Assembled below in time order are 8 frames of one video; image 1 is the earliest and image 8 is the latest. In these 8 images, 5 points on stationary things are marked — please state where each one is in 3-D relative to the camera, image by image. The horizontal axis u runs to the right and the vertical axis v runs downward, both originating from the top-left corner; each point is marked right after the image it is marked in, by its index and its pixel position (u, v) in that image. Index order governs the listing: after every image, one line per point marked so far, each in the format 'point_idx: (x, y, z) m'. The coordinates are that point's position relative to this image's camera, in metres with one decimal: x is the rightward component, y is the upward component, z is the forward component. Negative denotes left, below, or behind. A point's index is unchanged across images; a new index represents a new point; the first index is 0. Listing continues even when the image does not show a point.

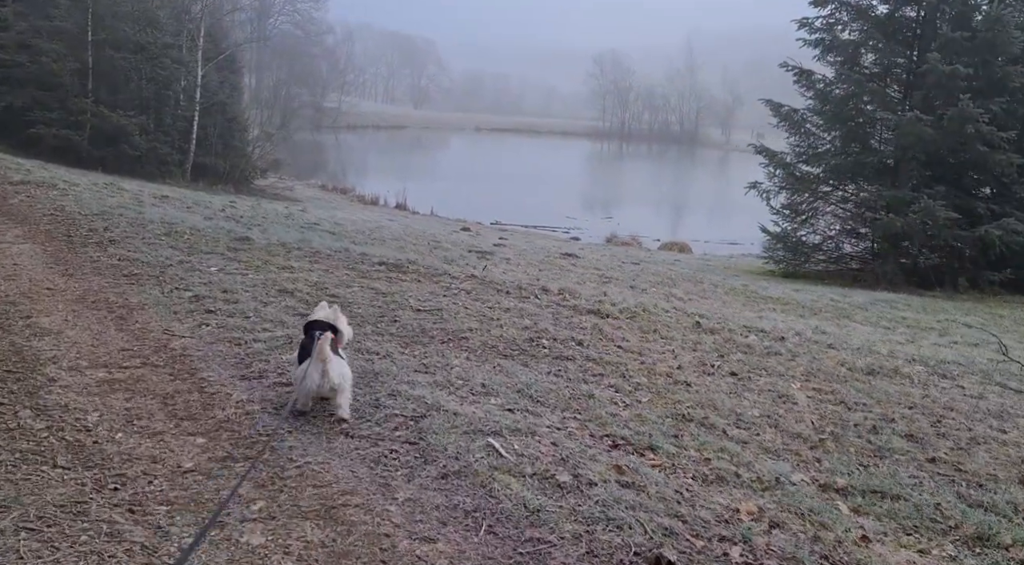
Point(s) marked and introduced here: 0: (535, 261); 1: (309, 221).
0: (+0.3, +0.3, +14.3) m
1: (-4.0, +1.2, +17.9) m
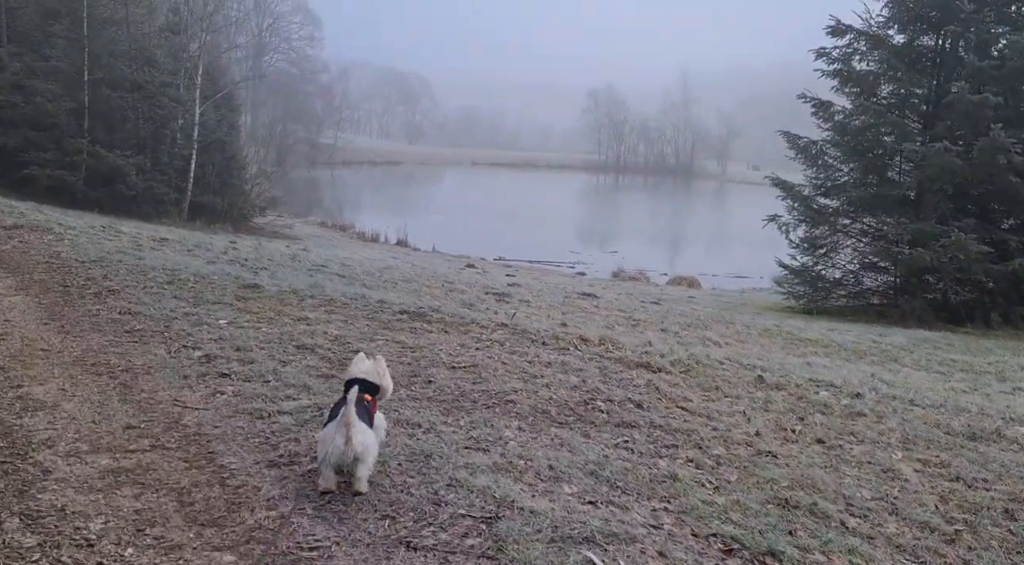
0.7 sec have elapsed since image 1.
0: (+0.6, -0.3, +13.6) m
1: (-3.8, +0.4, +17.2) m
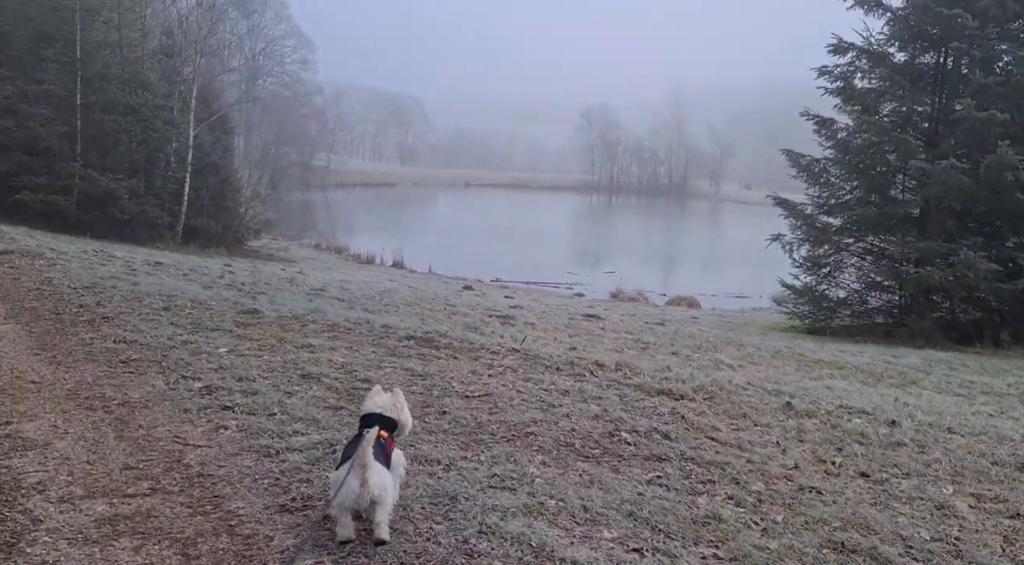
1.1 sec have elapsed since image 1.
0: (+0.7, -0.7, +13.3) m
1: (-3.7, -0.1, +16.9) m
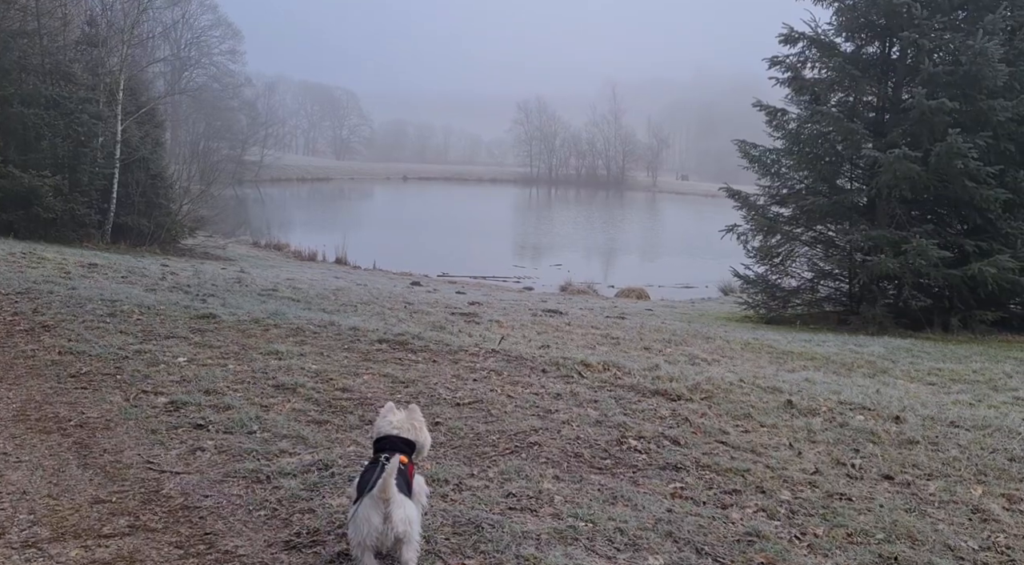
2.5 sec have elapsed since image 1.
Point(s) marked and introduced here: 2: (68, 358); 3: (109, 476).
0: (+0.1, -0.6, +12.9) m
1: (-4.5, -0.1, +16.2) m
2: (-3.7, -0.6, +7.4) m
3: (-2.0, -1.0, +4.5) m
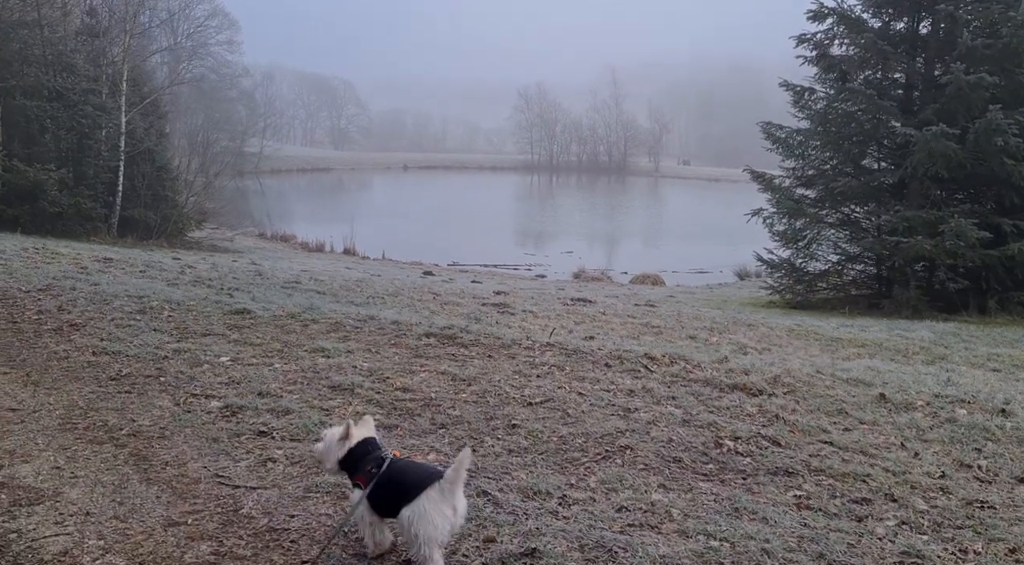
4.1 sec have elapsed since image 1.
0: (+0.6, -0.4, +12.5) m
1: (-4.0, +0.1, +15.8) m
2: (-3.2, -0.6, +7.0) m
3: (-1.5, -1.0, +4.1) m
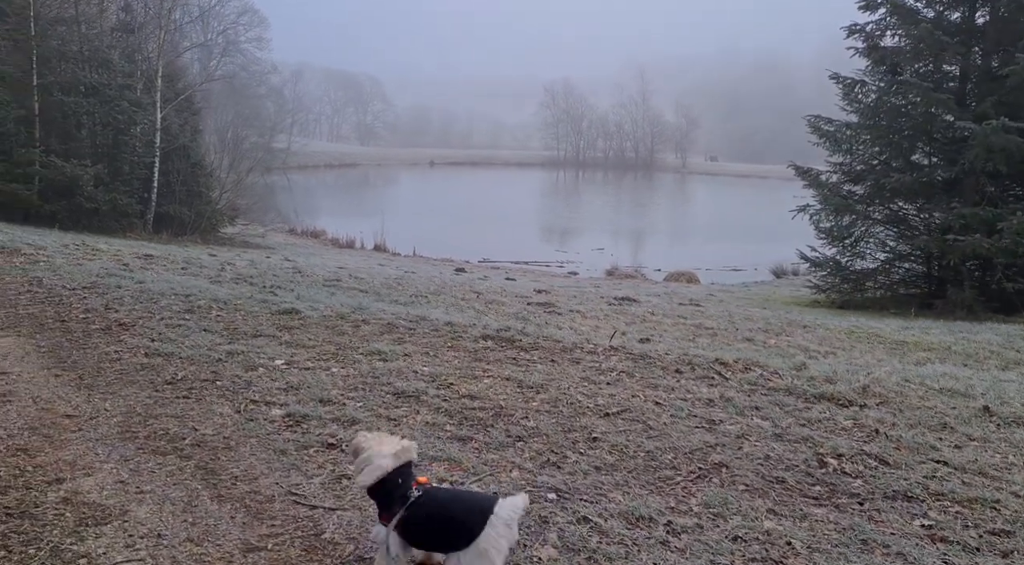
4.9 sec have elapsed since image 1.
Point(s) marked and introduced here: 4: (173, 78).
0: (+1.3, -0.4, +12.2) m
1: (-3.3, +0.1, +15.6) m
2: (-2.7, -0.6, +6.7) m
3: (-1.1, -1.0, +3.8) m
4: (-7.4, +4.5, +19.7) m
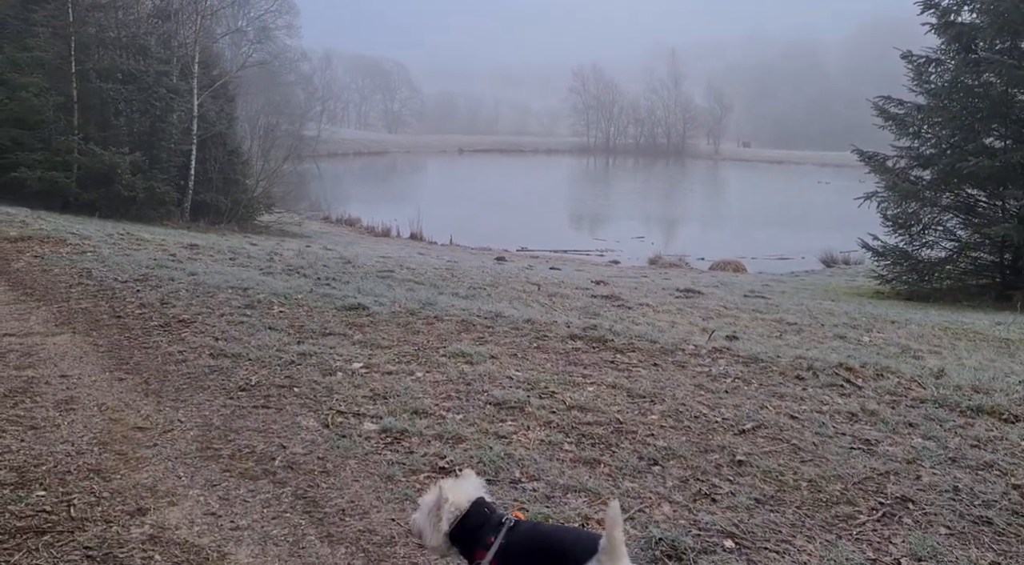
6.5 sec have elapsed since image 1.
0: (+2.1, -0.3, +11.5) m
1: (-2.4, +0.3, +15.0) m
2: (-2.0, -0.6, +6.2) m
3: (-0.5, -1.0, +3.2) m
4: (-6.3, +4.7, +19.2) m
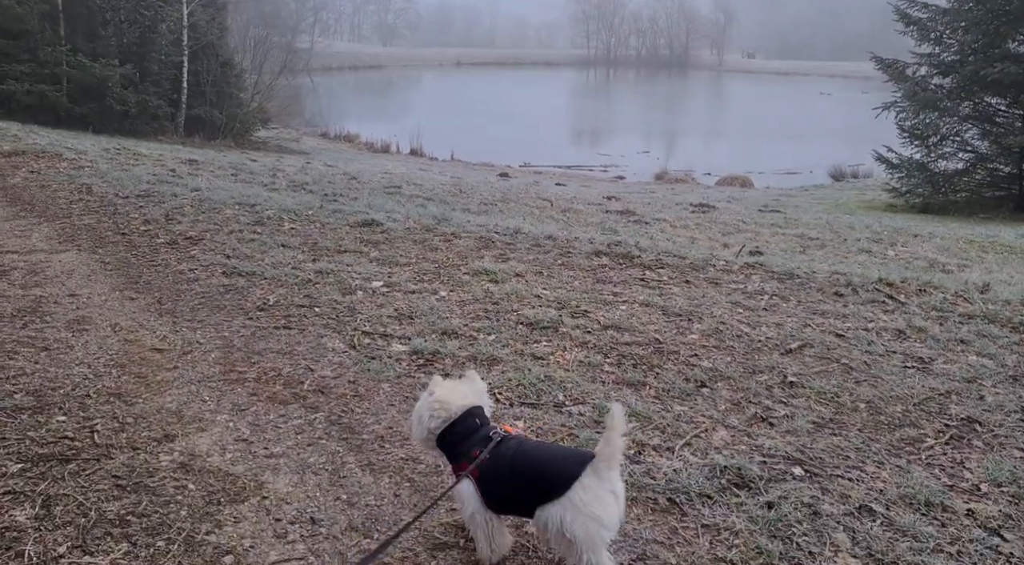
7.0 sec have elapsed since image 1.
0: (+2.3, +0.8, +11.2) m
1: (-2.2, +1.7, +14.6) m
2: (-1.8, 0.0, +5.9) m
3: (-0.3, -0.7, +3.0) m
4: (-6.2, +6.4, +18.4) m
